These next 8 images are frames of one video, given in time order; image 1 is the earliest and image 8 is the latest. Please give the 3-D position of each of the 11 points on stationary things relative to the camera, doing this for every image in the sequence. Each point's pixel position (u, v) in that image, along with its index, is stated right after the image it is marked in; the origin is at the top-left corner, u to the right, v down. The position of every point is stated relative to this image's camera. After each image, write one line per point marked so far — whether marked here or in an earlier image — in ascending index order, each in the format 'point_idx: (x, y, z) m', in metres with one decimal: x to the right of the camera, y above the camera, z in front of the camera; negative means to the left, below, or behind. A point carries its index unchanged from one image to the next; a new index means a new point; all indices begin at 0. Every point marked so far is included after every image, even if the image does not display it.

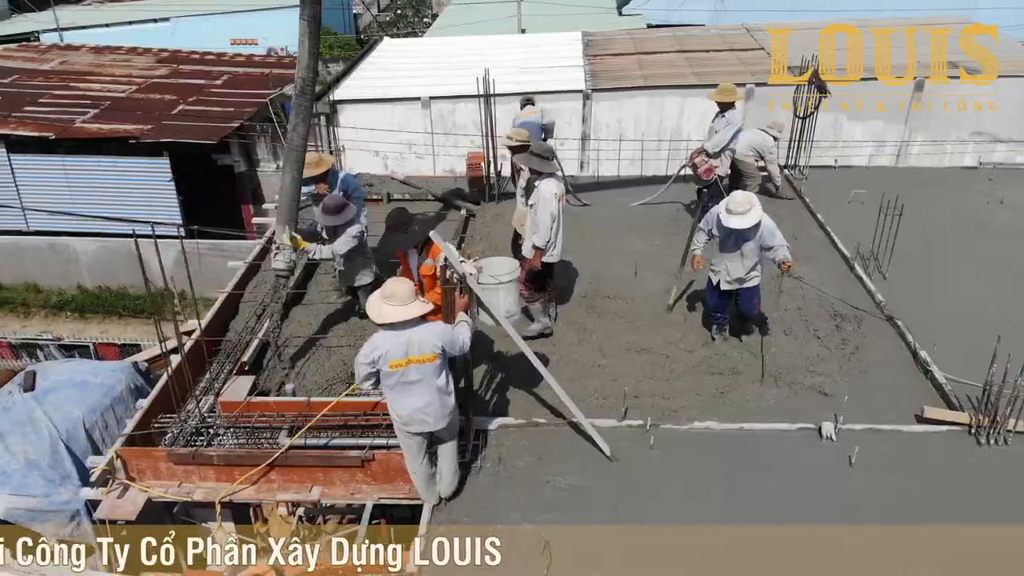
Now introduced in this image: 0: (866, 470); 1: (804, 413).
0: (+2.0, -1.0, +4.3) m
1: (+1.9, -0.8, +4.8) m
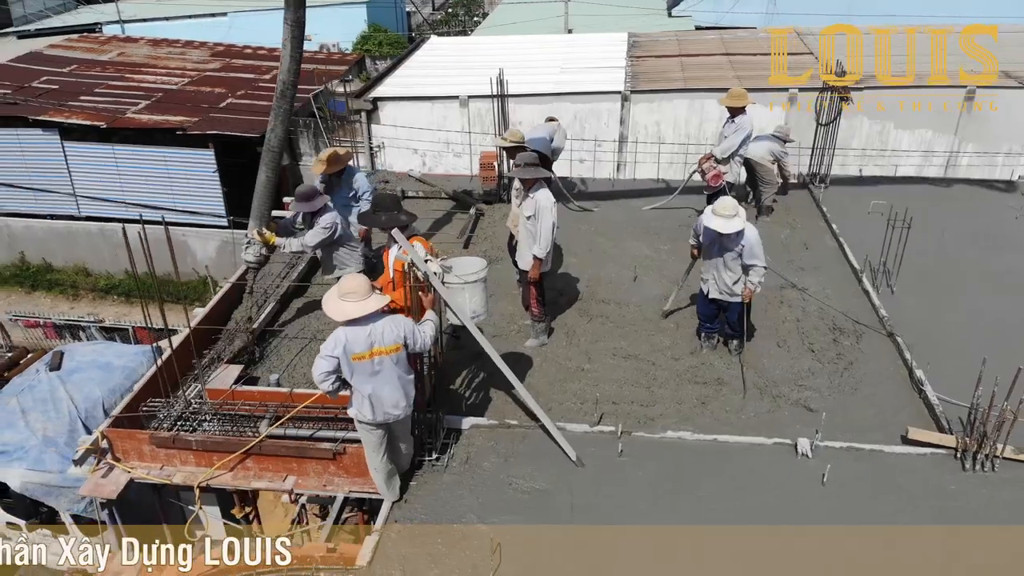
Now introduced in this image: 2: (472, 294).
0: (+1.8, -1.1, +4.1) m
1: (+1.7, -0.9, +4.6) m
2: (-0.2, 0.0, +4.0) m
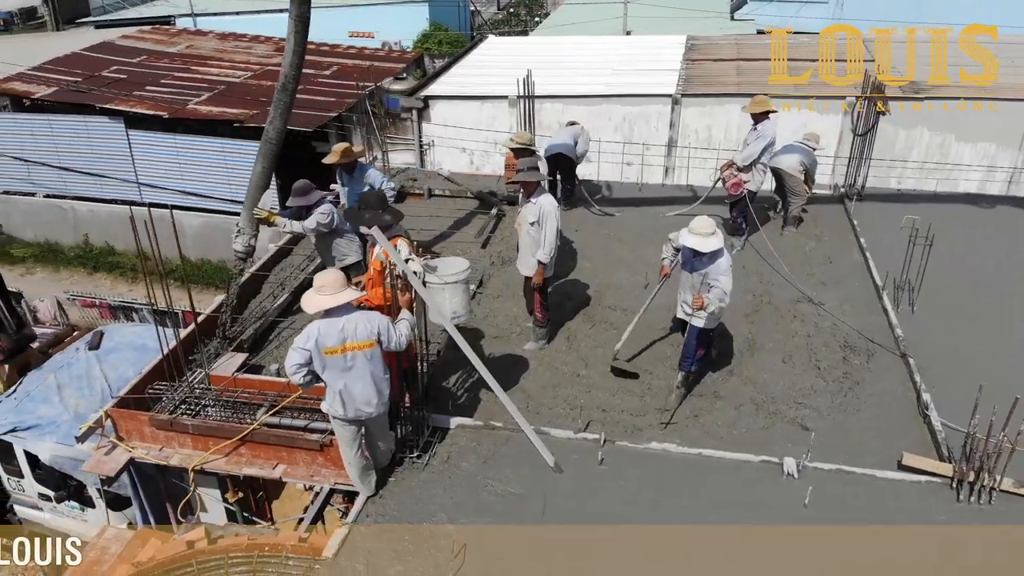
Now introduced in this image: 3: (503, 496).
0: (+1.6, -1.2, +4.0) m
1: (+1.6, -1.0, +4.5) m
2: (-0.3, 0.0, +4.1) m
3: (0.0, -1.1, +4.1) m
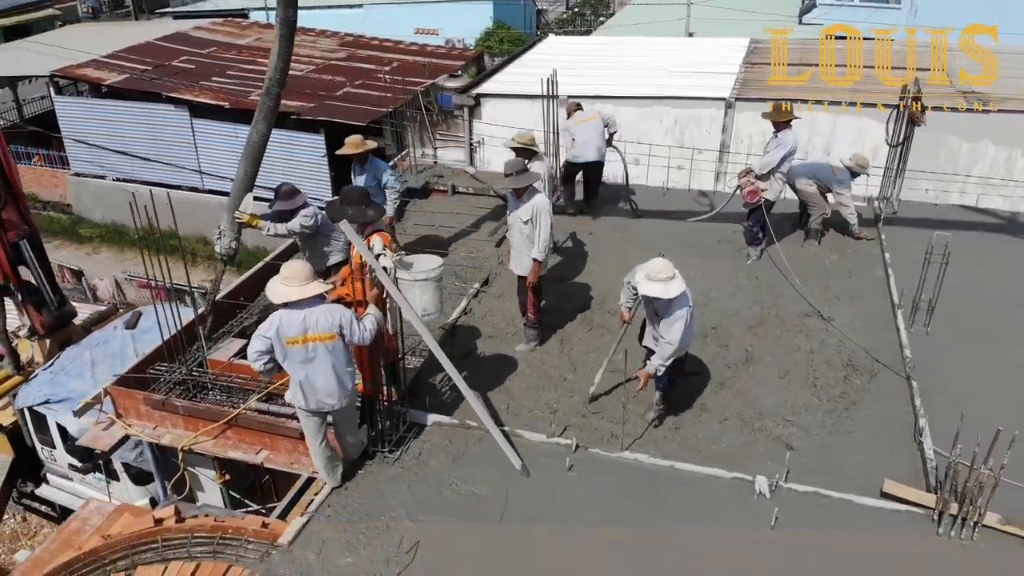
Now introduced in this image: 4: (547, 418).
0: (+1.4, -1.3, +3.8) m
1: (+1.4, -1.0, +4.4) m
2: (-0.5, 0.0, +4.1) m
3: (-0.3, -1.1, +4.1) m
4: (+0.2, -0.8, +4.8) m
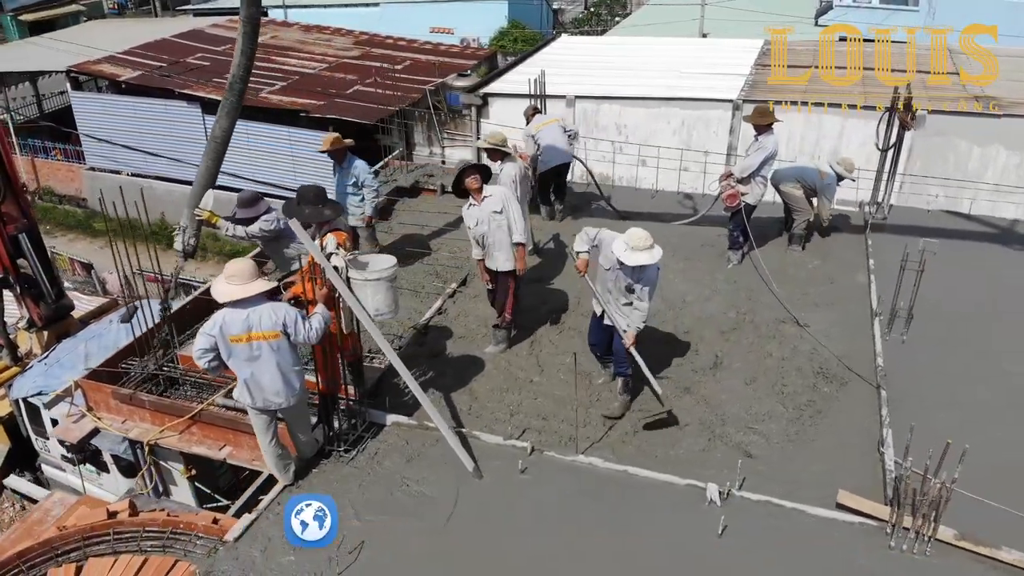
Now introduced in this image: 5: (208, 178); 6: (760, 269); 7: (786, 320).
0: (+1.1, -1.3, +3.8) m
1: (+1.1, -1.1, +4.3) m
2: (-0.8, 0.0, +4.1) m
3: (-0.5, -1.1, +4.1) m
4: (0.0, -0.8, +4.7) m
5: (-2.3, +0.8, +5.7) m
6: (+2.2, +0.2, +6.6) m
7: (+2.1, -0.2, +5.8) m
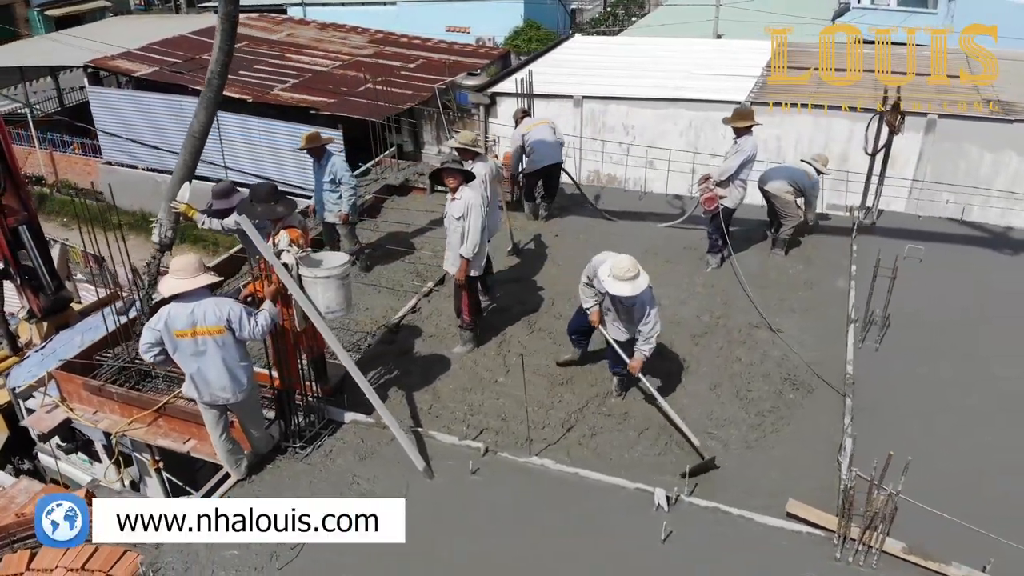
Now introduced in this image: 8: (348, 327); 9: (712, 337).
0: (+0.8, -1.3, +3.8) m
1: (+0.9, -1.1, +4.3) m
2: (-1.0, 0.0, +4.1) m
3: (-0.8, -1.1, +4.1) m
4: (-0.3, -0.8, +4.7) m
5: (-2.5, +0.9, +5.8) m
6: (+2.0, +0.1, +6.5) m
7: (+1.9, -0.3, +5.8) m
8: (-1.3, -0.3, +5.9) m
9: (+1.5, -0.4, +5.6) m
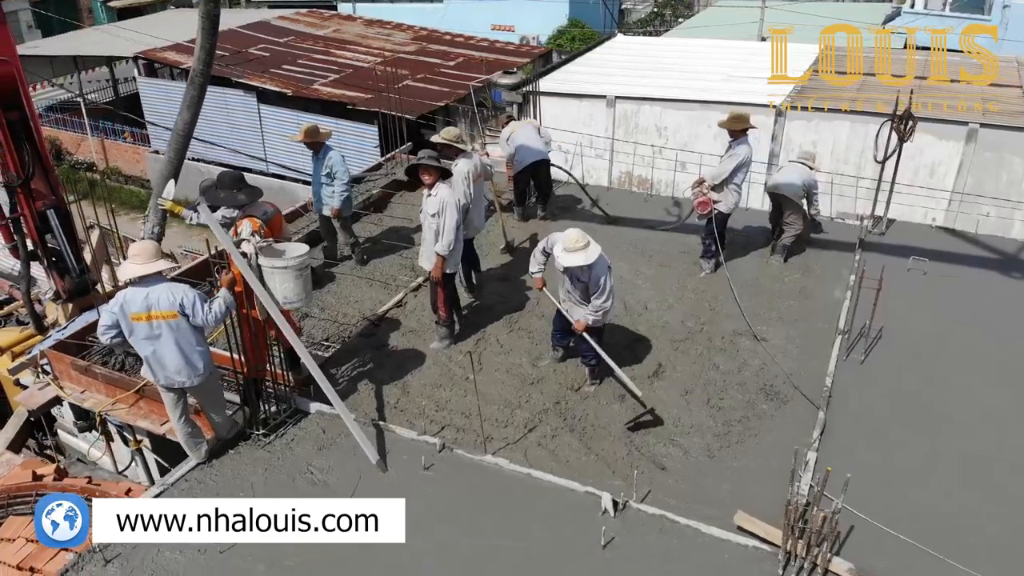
0: (+0.5, -1.3, +3.7) m
1: (+0.6, -1.1, +4.2) m
2: (-1.3, 0.0, +4.1) m
3: (-1.1, -1.1, +4.2) m
4: (-0.5, -0.8, +4.8) m
5: (-2.6, +1.0, +5.9) m
6: (+1.9, +0.1, +6.4) m
7: (+1.8, -0.3, +5.6) m
8: (-1.4, -0.2, +6.0) m
9: (+1.3, -0.4, +5.5) m
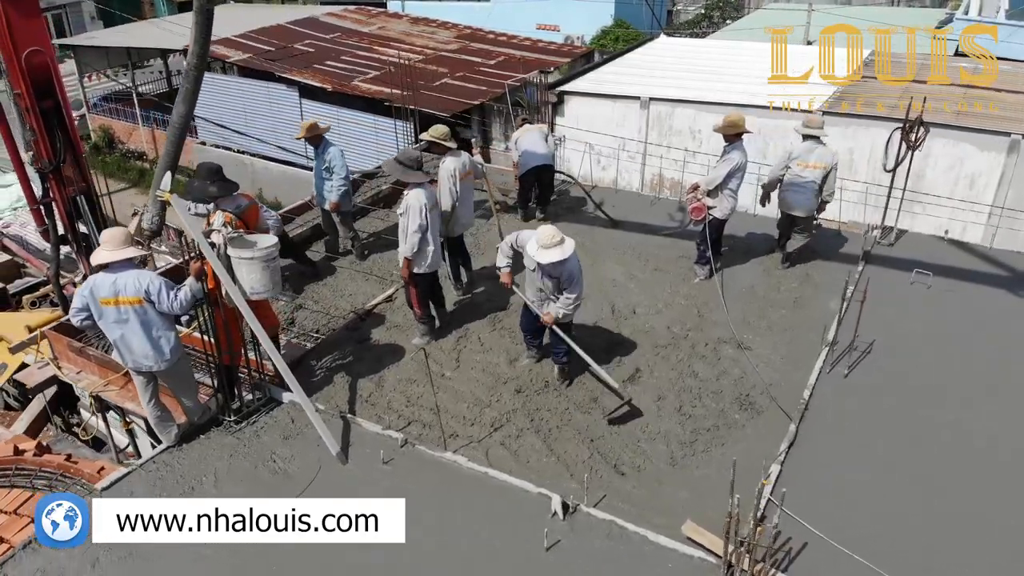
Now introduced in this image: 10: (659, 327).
0: (+0.2, -1.3, +3.7) m
1: (+0.4, -1.1, +4.2) m
2: (-1.5, +0.1, +4.2) m
3: (-1.3, -1.0, +4.3) m
4: (-0.7, -0.8, +4.8) m
5: (-2.7, +1.1, +6.1) m
6: (+1.8, 0.0, +6.3) m
7: (+1.6, -0.4, +5.6) m
8: (-1.5, -0.2, +6.1) m
9: (+1.2, -0.4, +5.5) m
10: (+1.1, -0.3, +5.7) m
